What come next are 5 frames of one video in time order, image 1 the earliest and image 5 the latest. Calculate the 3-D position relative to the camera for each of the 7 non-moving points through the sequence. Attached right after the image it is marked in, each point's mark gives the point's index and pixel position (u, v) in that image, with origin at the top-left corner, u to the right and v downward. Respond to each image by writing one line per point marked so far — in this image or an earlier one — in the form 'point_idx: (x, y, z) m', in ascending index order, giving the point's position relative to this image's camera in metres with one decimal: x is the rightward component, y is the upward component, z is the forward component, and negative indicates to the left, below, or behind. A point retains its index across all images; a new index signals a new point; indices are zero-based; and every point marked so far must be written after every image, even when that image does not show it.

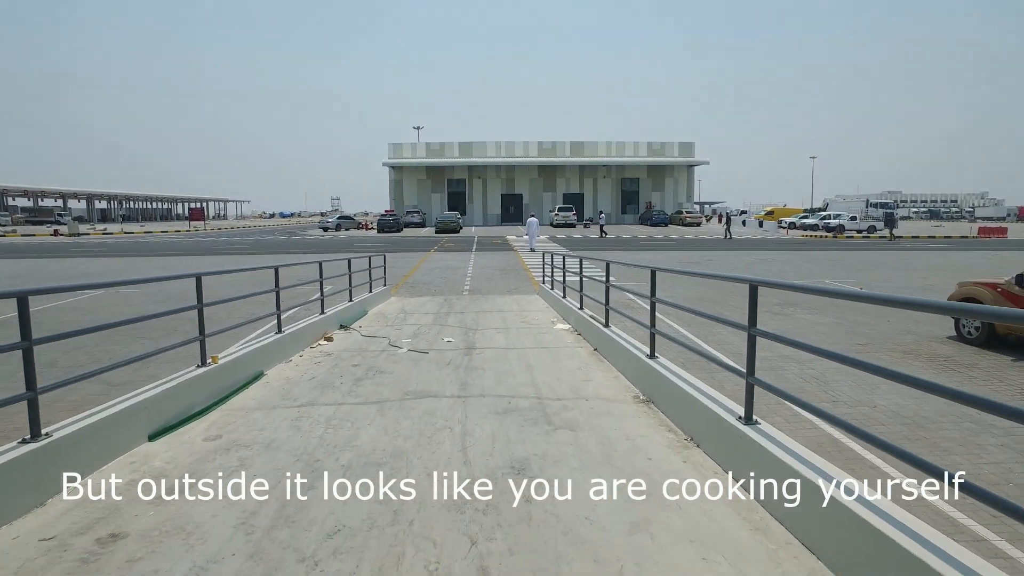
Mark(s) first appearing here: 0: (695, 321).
0: (+3.5, -0.7, +12.8) m
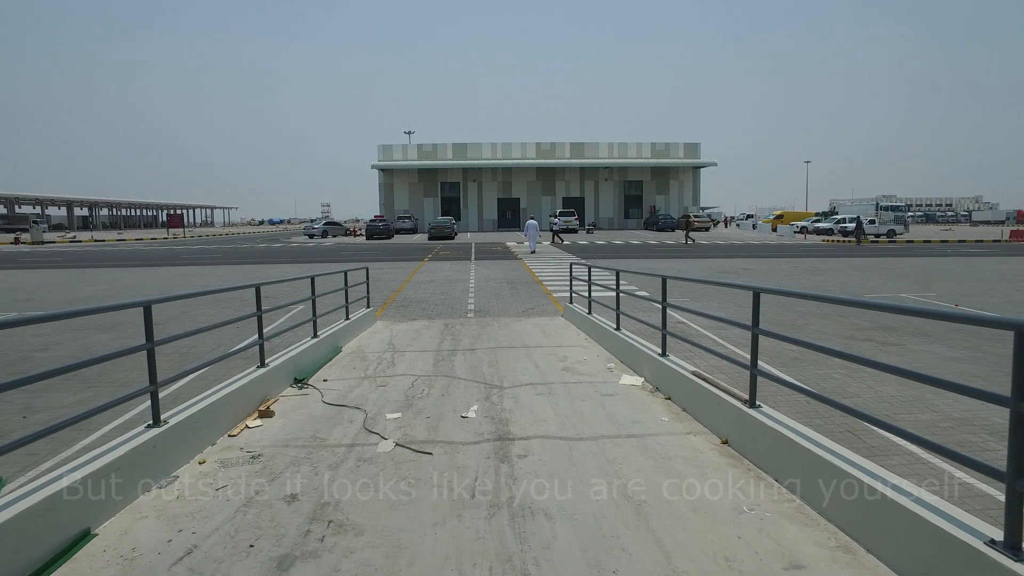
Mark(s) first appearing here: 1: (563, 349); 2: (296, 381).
0: (+3.9, -1.0, +9.4) m
1: (+0.7, -0.8, +8.6) m
2: (-2.2, -0.9, +6.7) m
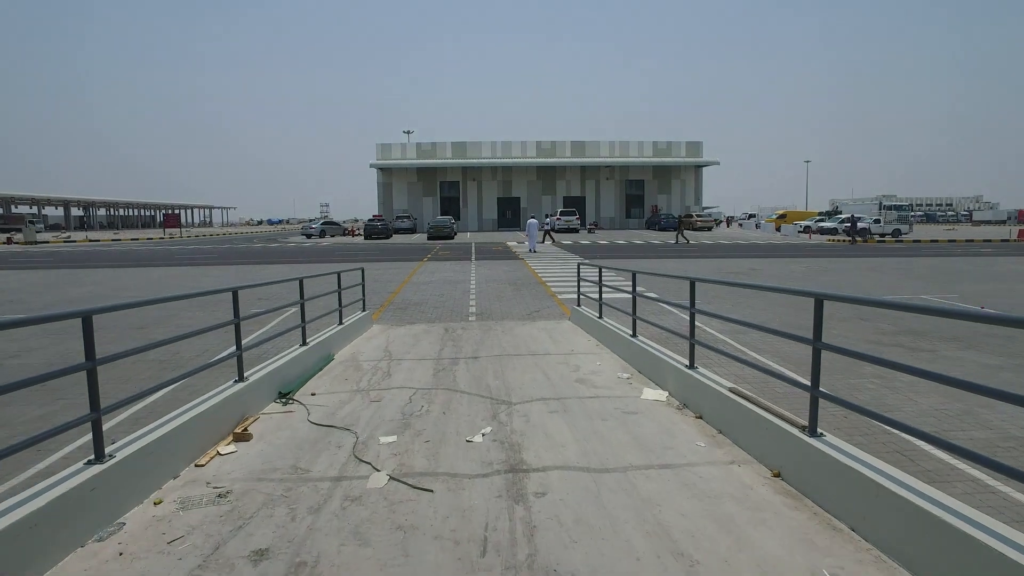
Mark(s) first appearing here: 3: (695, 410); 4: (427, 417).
0: (+3.9, -1.0, +8.8) m
1: (+0.7, -0.8, +7.9) m
2: (-2.1, -1.0, +6.1) m
3: (+1.5, -1.0, +5.4) m
4: (-0.7, -1.0, +5.2) m
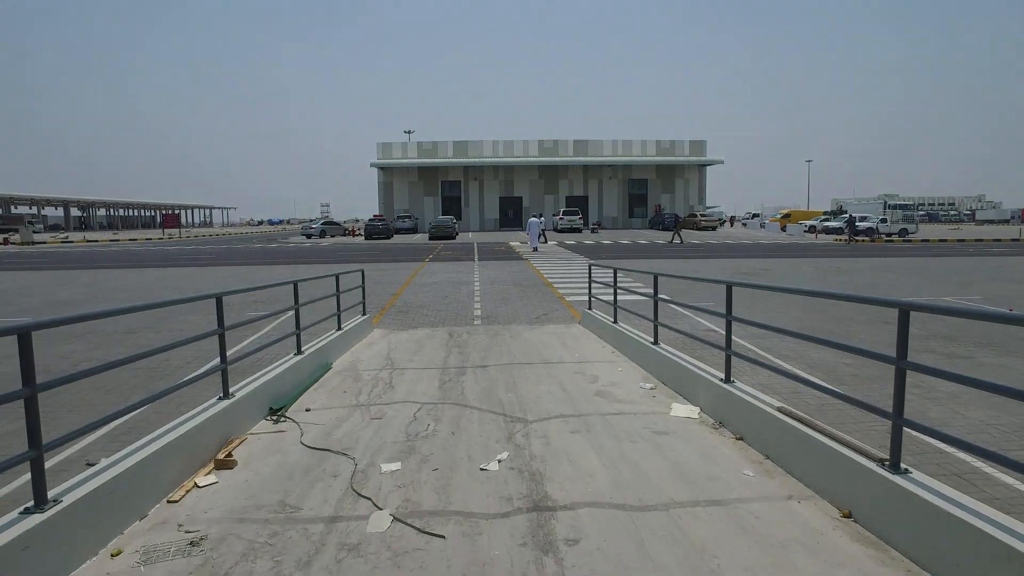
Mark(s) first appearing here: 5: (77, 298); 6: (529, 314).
0: (+4.1, -1.1, +8.2) m
1: (+0.9, -0.9, +7.3) m
2: (-2.0, -1.0, +5.5) m
3: (+1.6, -1.0, +4.8) m
4: (-0.5, -1.1, +4.7) m
5: (-11.3, -0.3, +17.2) m
6: (+0.3, -0.5, +12.4) m
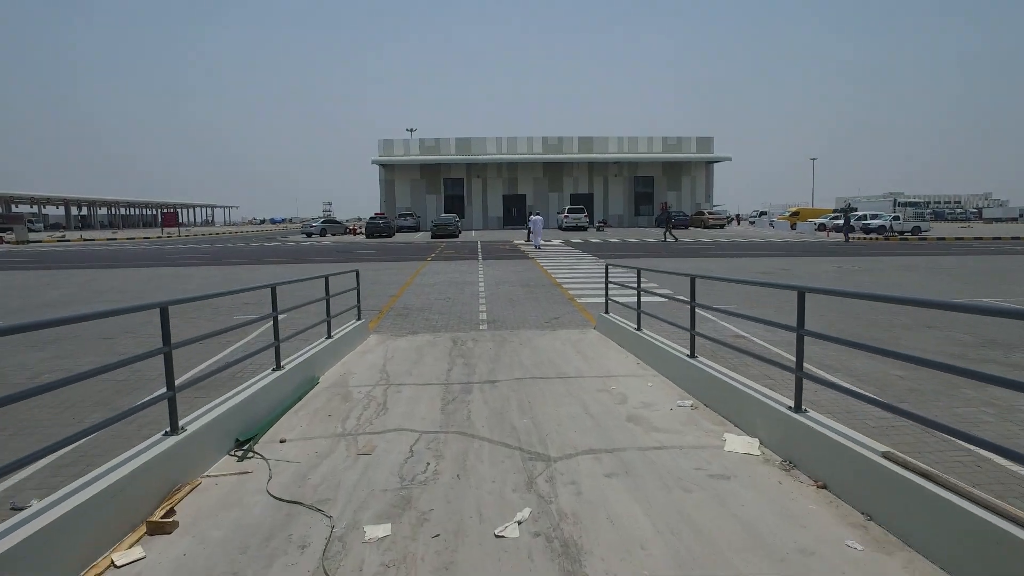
0: (+4.2, -1.1, +7.2) m
1: (+1.0, -0.9, +6.4) m
2: (-1.9, -1.1, +4.5) m
3: (+1.7, -1.1, +3.9) m
4: (-0.4, -1.1, +3.7) m
5: (-11.1, -0.3, +16.3) m
6: (+0.5, -0.5, +11.4) m
